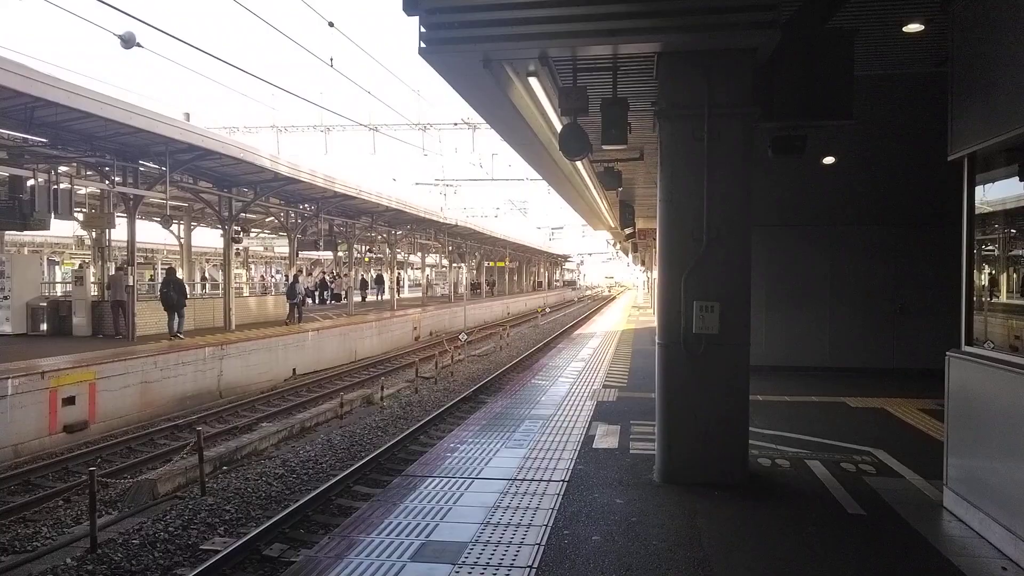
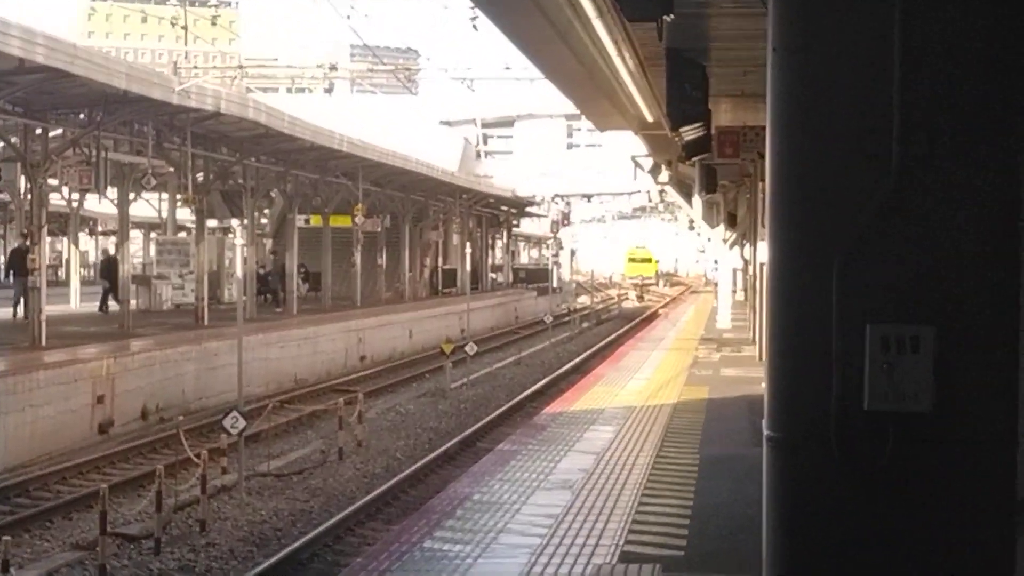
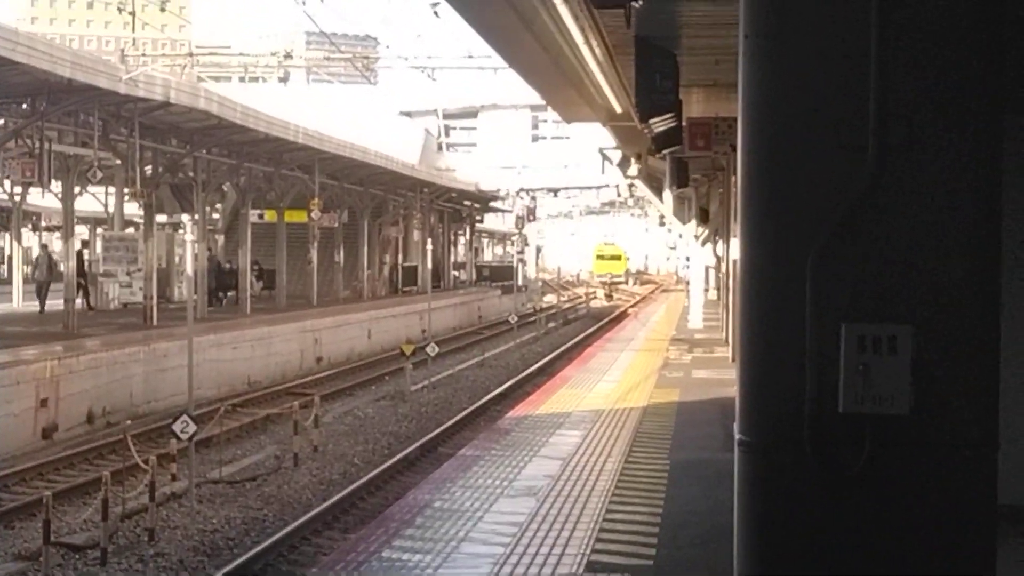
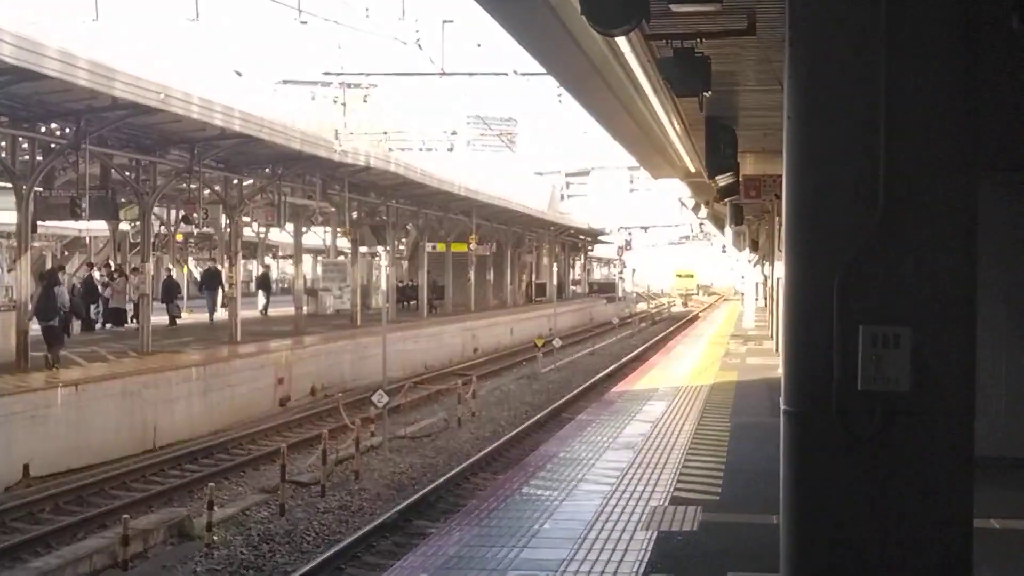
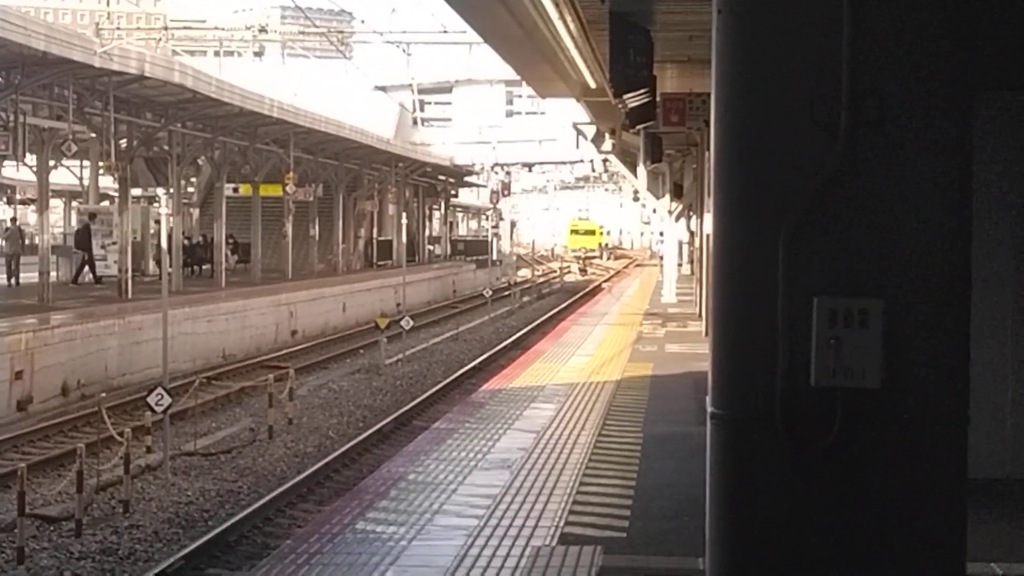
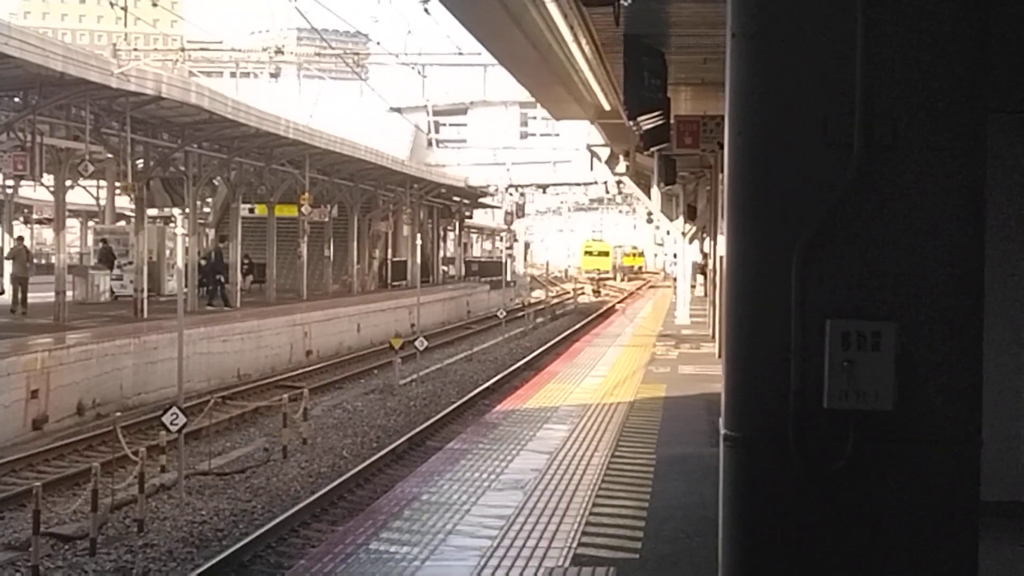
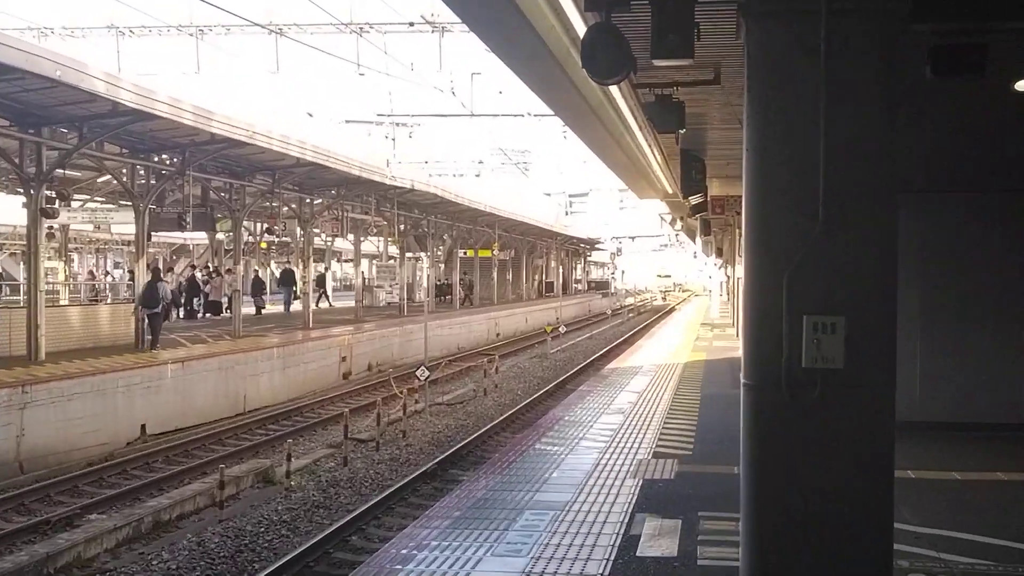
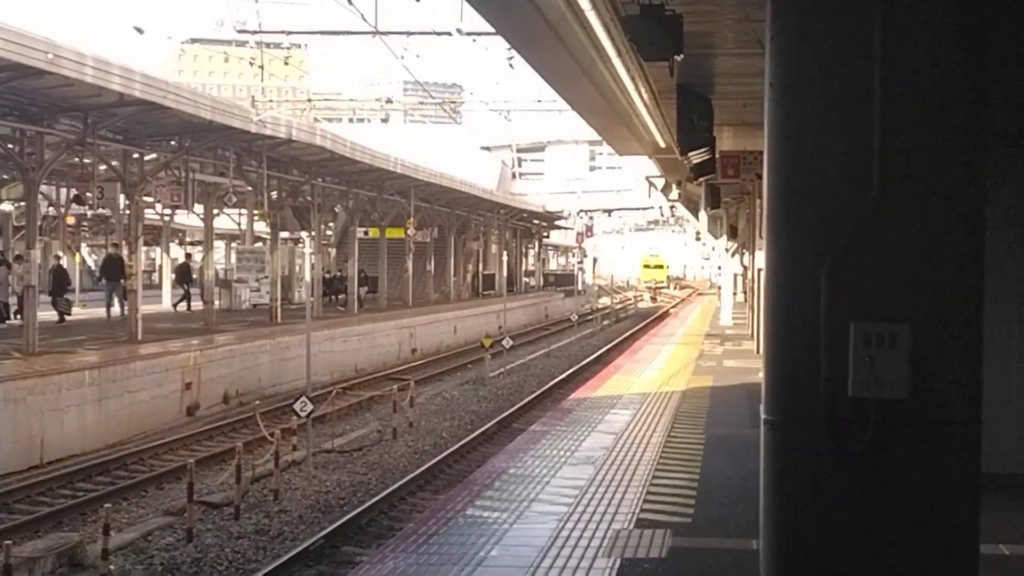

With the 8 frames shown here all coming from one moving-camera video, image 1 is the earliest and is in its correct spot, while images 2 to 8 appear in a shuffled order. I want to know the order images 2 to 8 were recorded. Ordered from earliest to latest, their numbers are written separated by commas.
7, 4, 8, 2, 3, 5, 6
